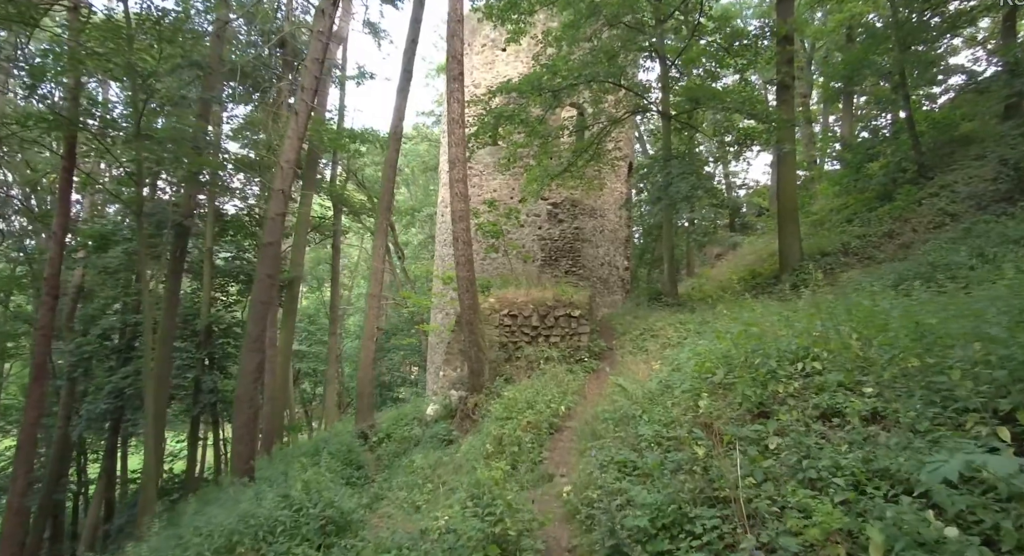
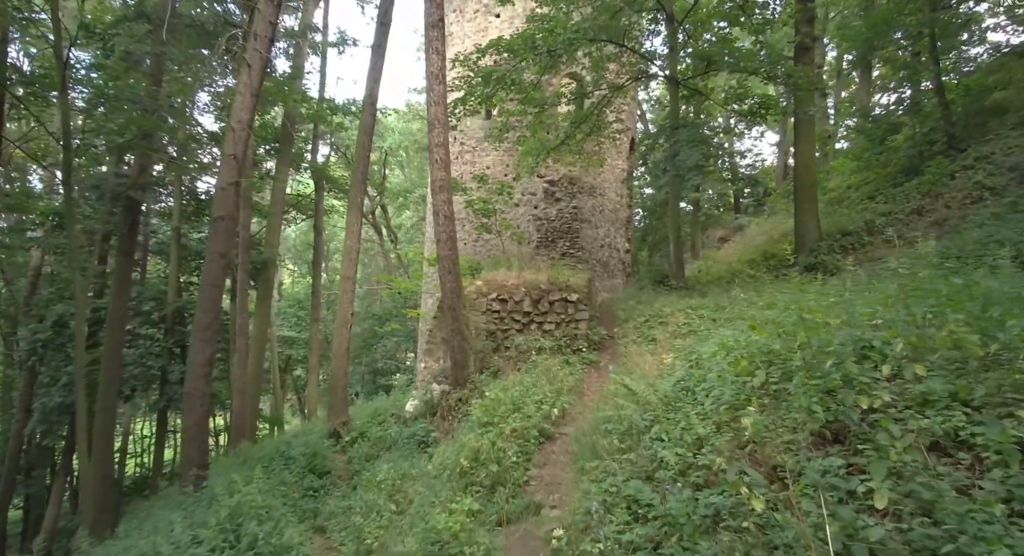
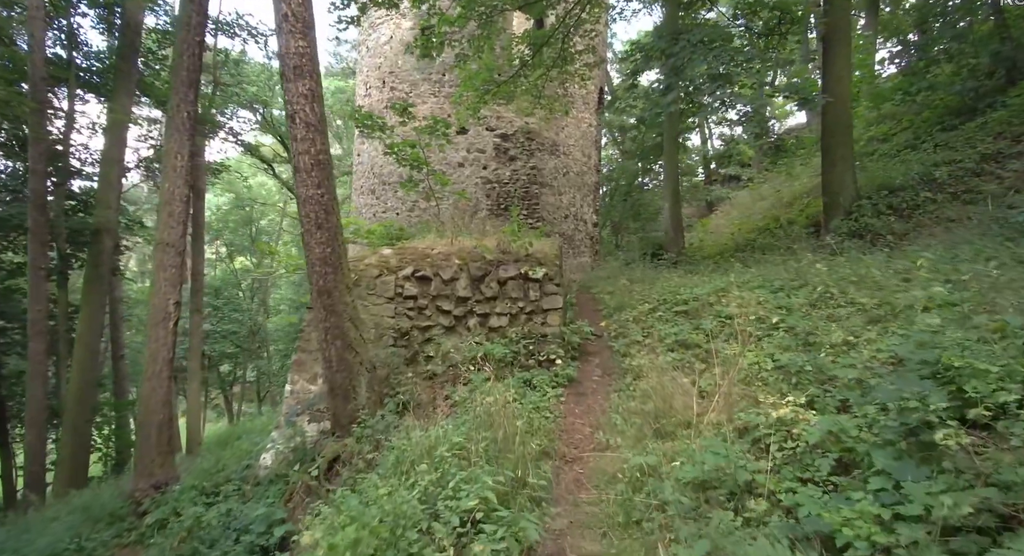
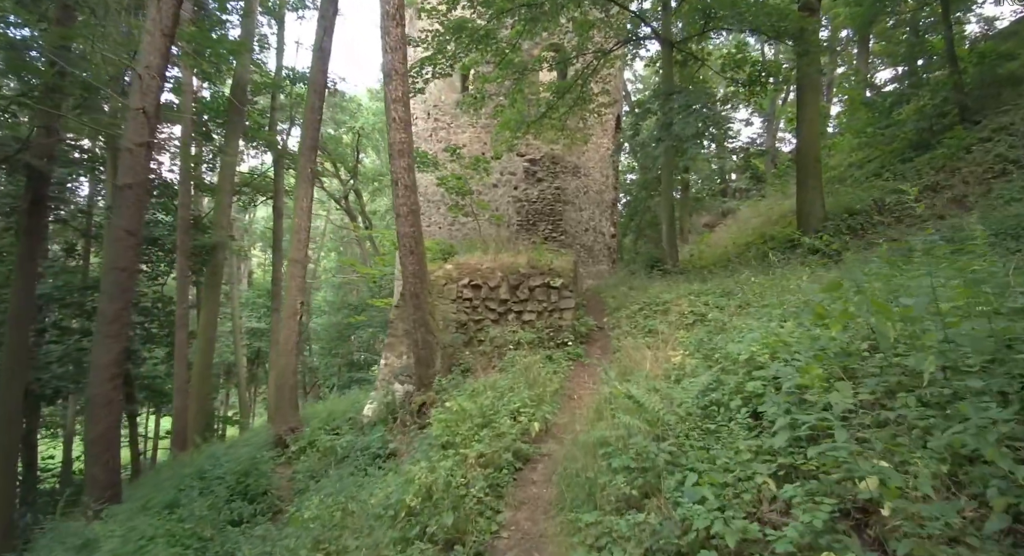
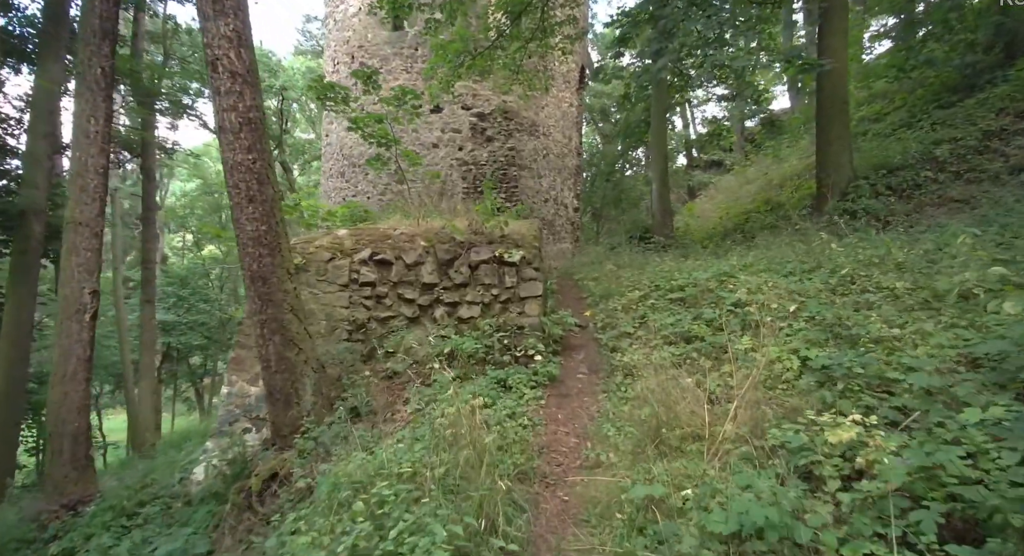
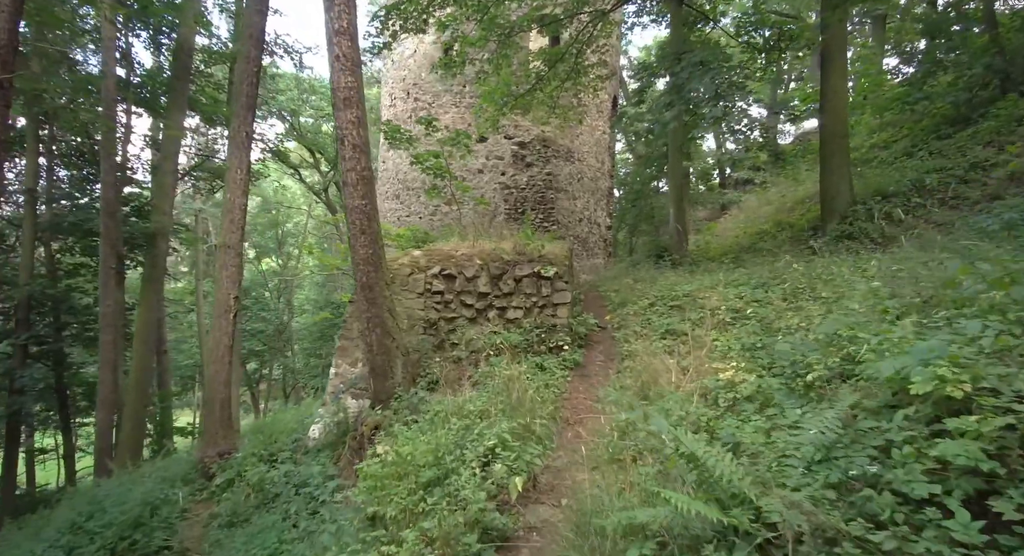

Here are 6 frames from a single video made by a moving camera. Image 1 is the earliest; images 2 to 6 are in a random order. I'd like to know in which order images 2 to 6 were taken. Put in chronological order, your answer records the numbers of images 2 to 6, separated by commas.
2, 4, 6, 3, 5
